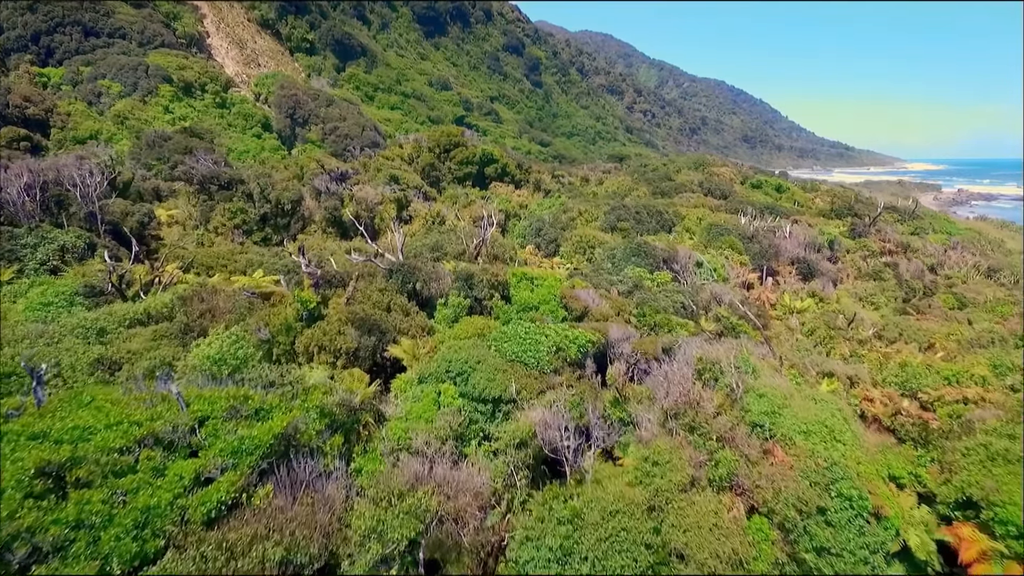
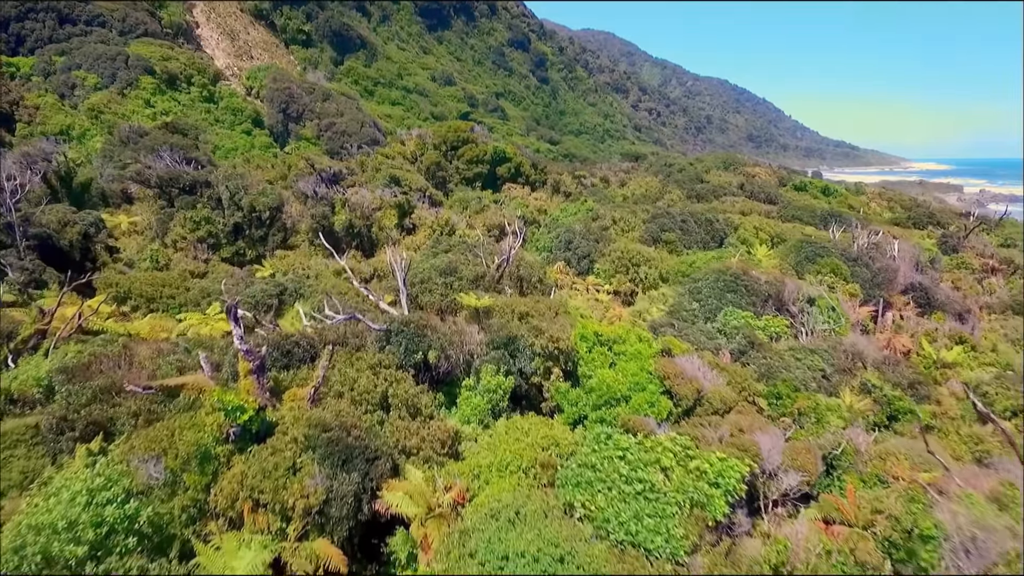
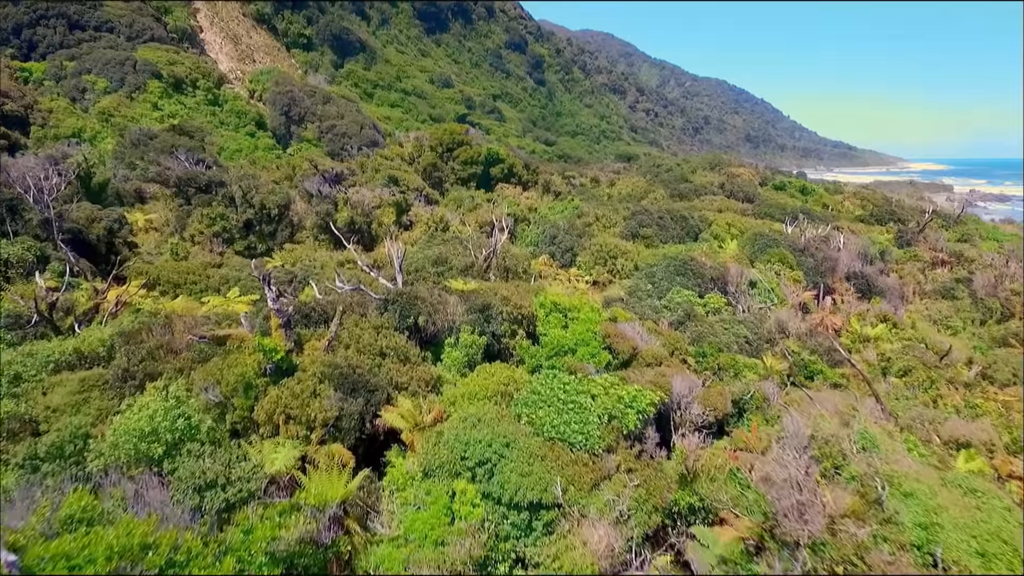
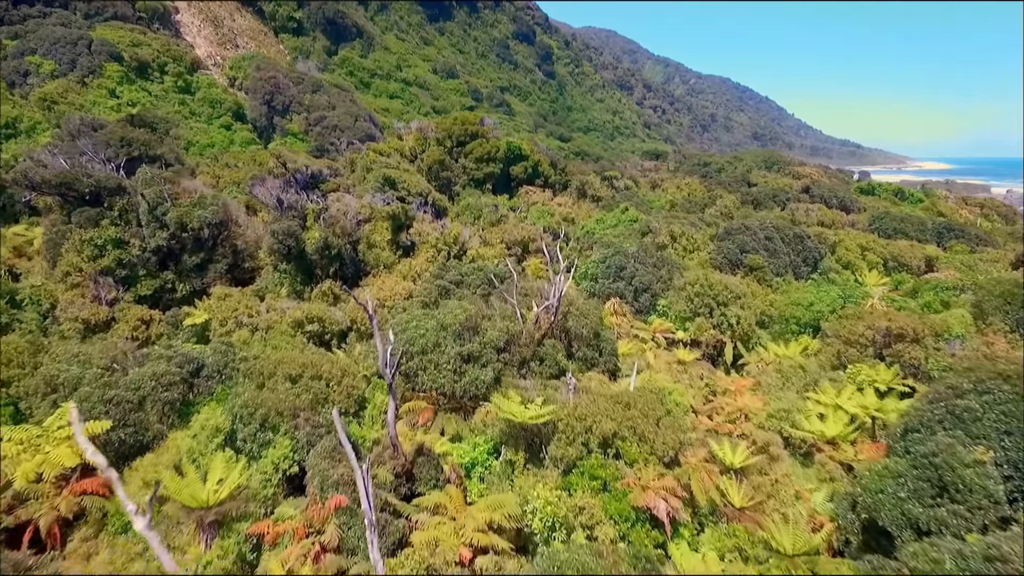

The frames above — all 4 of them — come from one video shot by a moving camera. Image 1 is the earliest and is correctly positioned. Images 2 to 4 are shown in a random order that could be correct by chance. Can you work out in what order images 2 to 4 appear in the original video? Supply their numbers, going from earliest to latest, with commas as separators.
3, 2, 4
